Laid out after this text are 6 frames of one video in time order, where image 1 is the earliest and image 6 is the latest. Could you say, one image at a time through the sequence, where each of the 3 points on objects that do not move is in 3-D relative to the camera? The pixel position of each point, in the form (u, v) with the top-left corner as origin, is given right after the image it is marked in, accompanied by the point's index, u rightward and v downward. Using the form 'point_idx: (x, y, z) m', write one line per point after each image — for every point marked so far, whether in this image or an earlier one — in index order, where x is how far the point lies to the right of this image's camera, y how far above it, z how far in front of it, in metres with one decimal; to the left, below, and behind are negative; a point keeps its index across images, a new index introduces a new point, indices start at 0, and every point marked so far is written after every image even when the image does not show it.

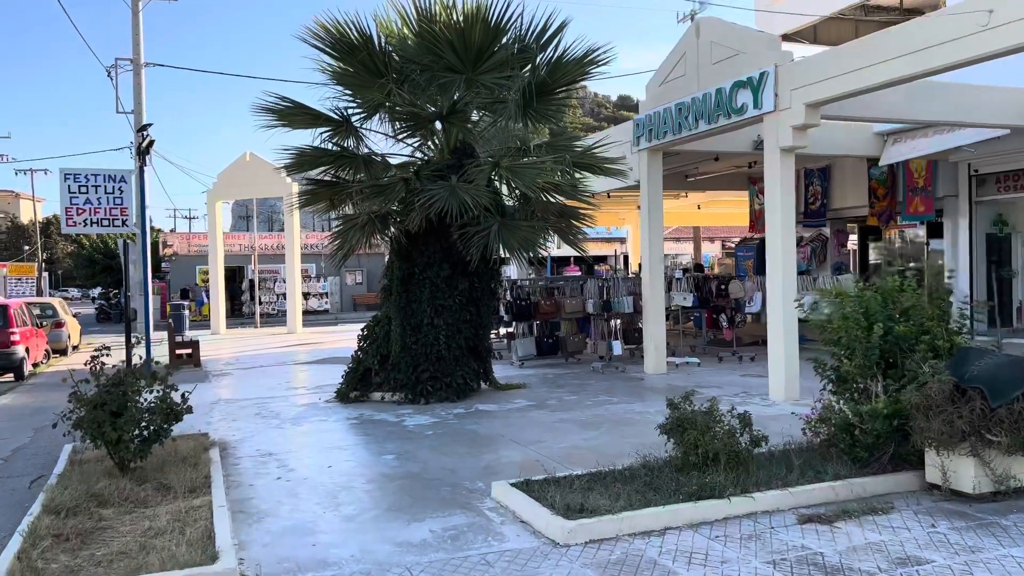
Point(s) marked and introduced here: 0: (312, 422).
0: (-2.1, -1.4, +8.5) m
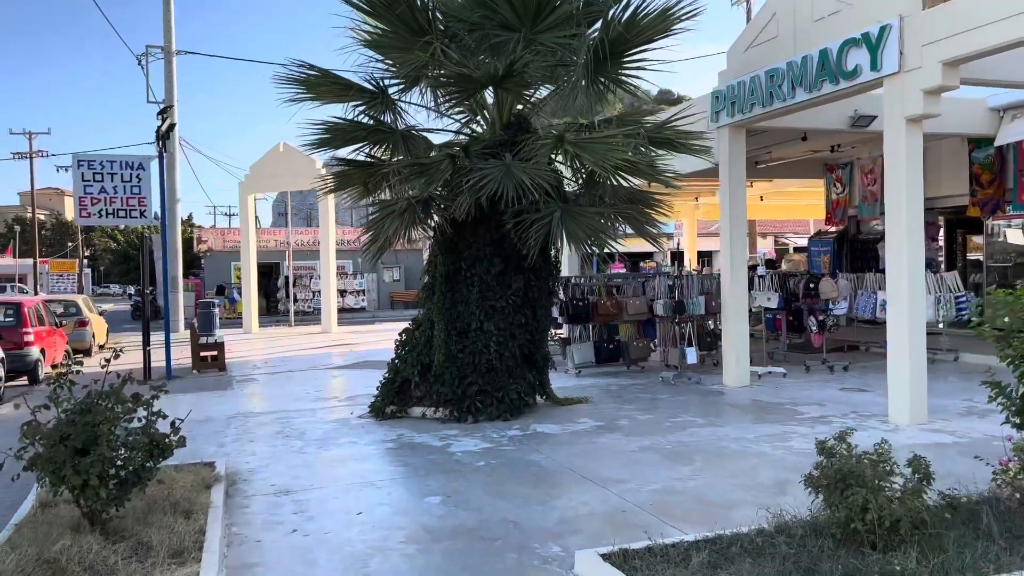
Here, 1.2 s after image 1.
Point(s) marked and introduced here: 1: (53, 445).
0: (-1.5, -1.4, +7.2) m
1: (-2.5, -0.8, +4.3) m
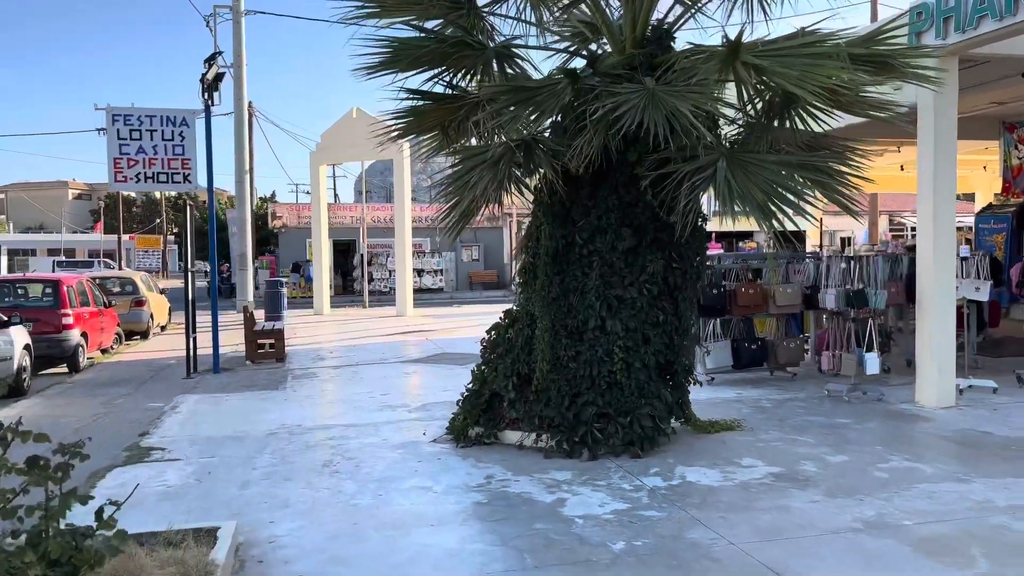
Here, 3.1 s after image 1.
0: (-0.7, -1.3, +5.0) m
1: (-1.8, -0.8, +2.2) m
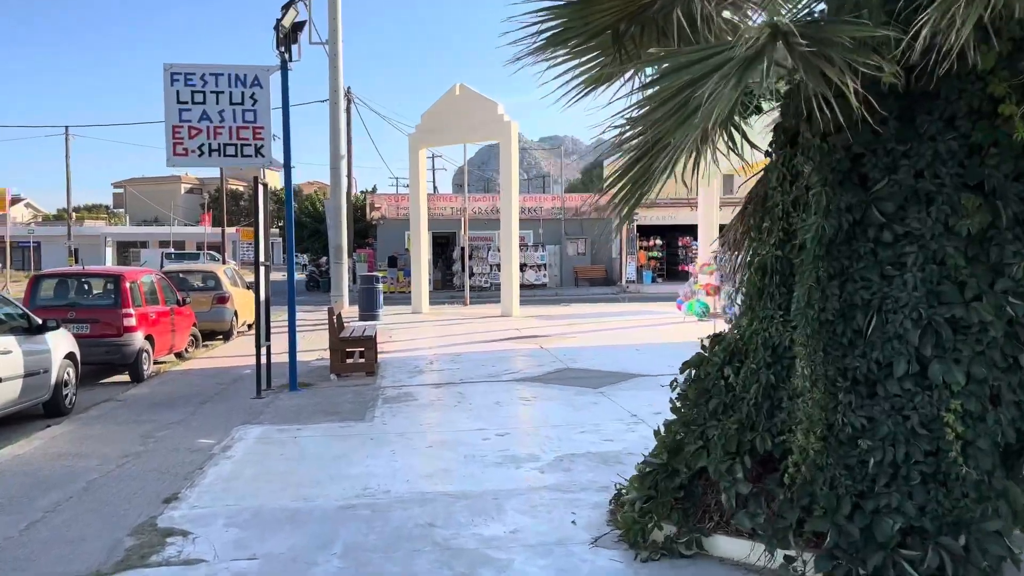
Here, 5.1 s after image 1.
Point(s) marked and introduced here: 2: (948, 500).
0: (+0.2, -1.3, +2.7) m
1: (-1.3, -0.8, 0.0) m
2: (+1.7, -0.8, +3.2) m
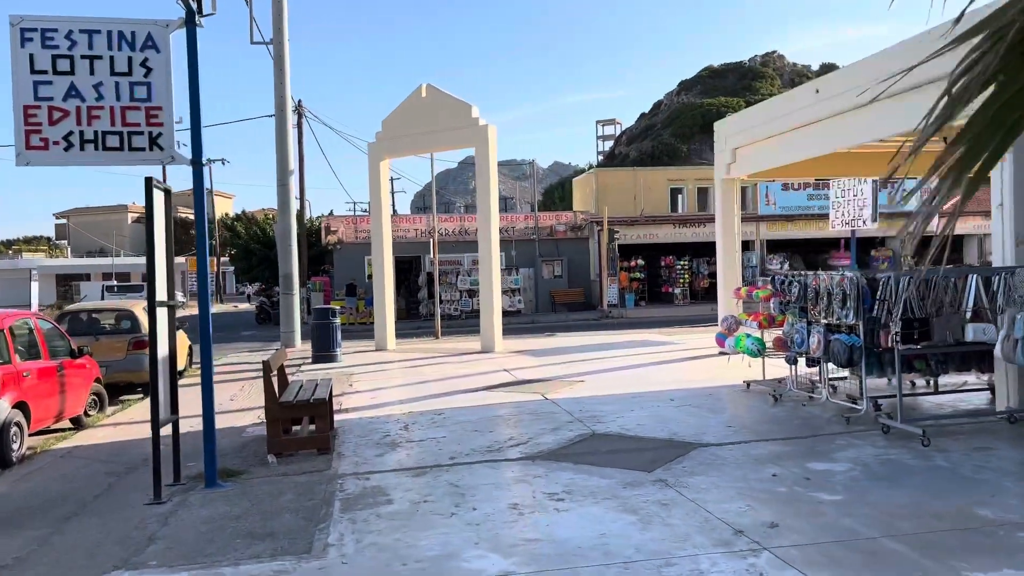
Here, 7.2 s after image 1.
0: (+0.6, -1.5, +0.1) m
1: (-0.8, -0.9, -2.6) m
2: (+2.1, -0.9, +0.7) m
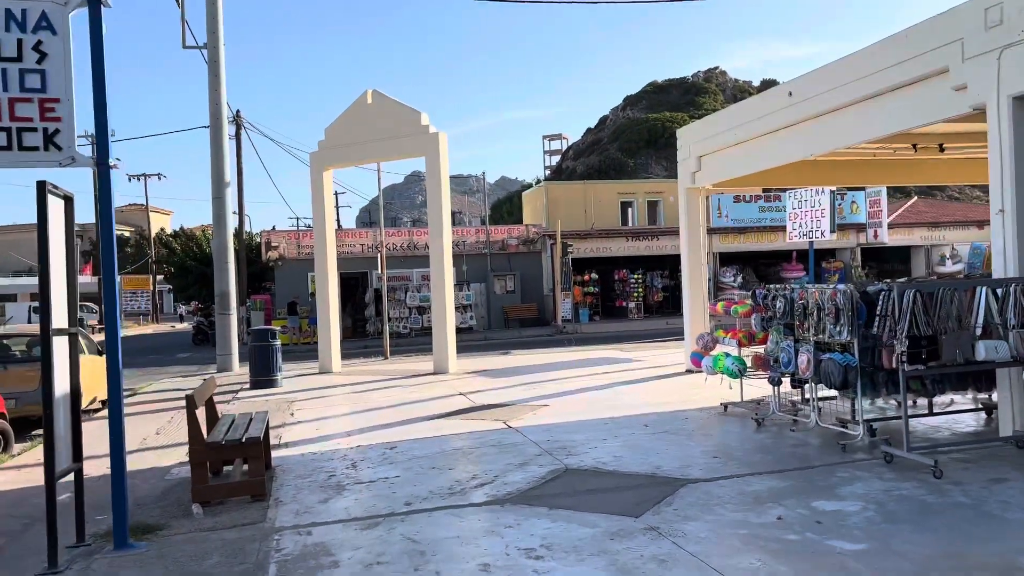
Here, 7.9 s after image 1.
0: (+0.8, -1.5, -0.6) m
1: (-0.4, -0.9, -3.4) m
2: (+2.2, -0.9, 0.0) m
